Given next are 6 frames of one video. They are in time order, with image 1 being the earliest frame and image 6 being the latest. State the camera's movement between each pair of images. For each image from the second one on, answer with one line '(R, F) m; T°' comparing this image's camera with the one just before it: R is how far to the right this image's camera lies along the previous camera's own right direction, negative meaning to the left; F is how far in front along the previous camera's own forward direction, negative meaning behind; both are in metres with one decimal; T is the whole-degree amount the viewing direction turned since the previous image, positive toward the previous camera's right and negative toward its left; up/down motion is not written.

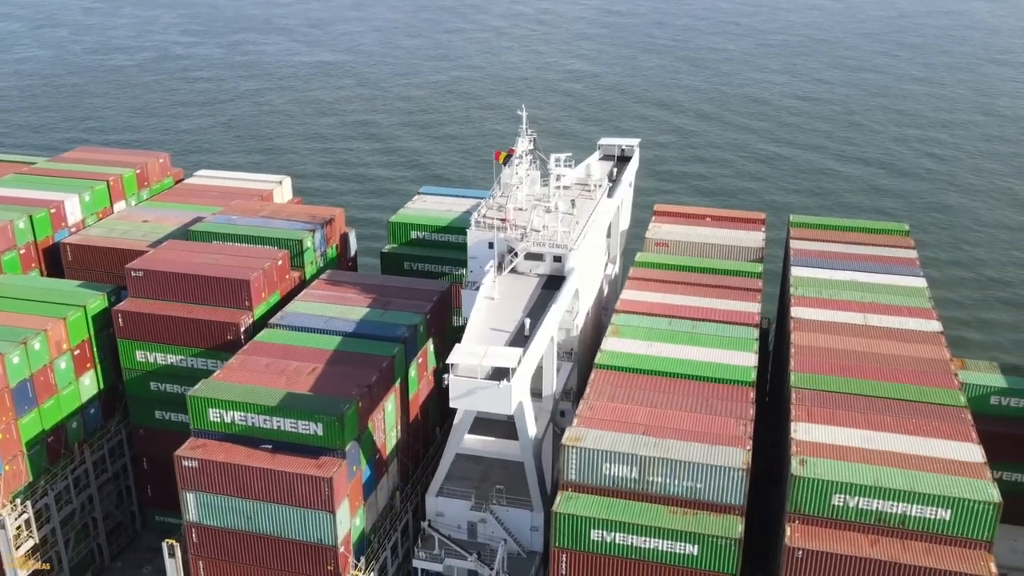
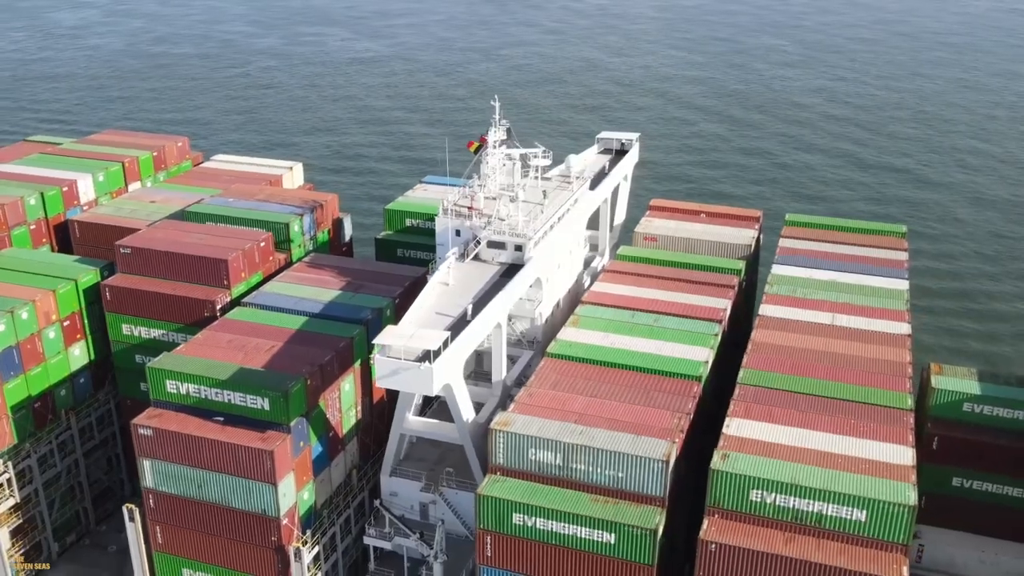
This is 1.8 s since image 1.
(+3.9, -0.3) m; -4°
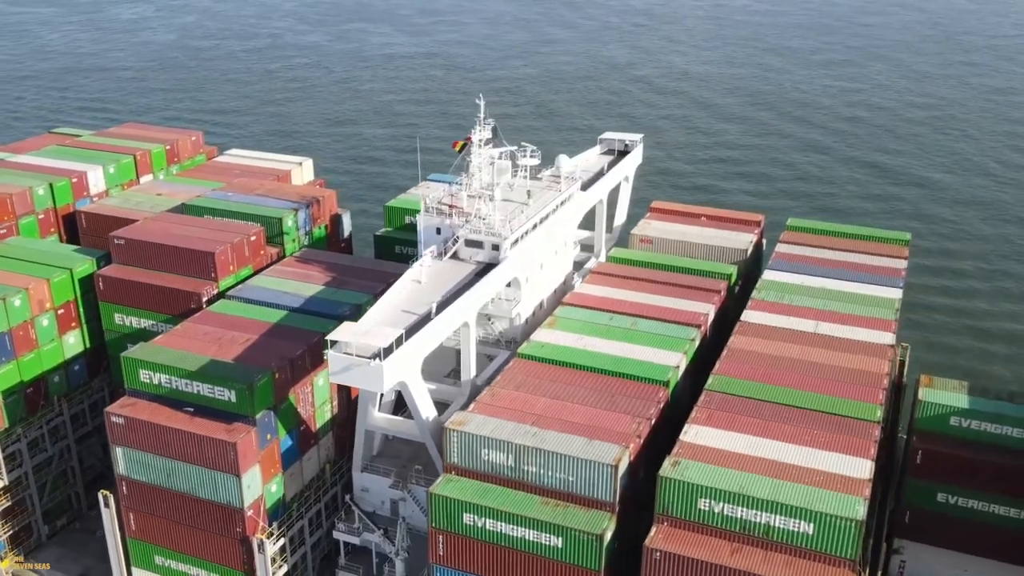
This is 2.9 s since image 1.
(+2.6, +0.2) m; -3°
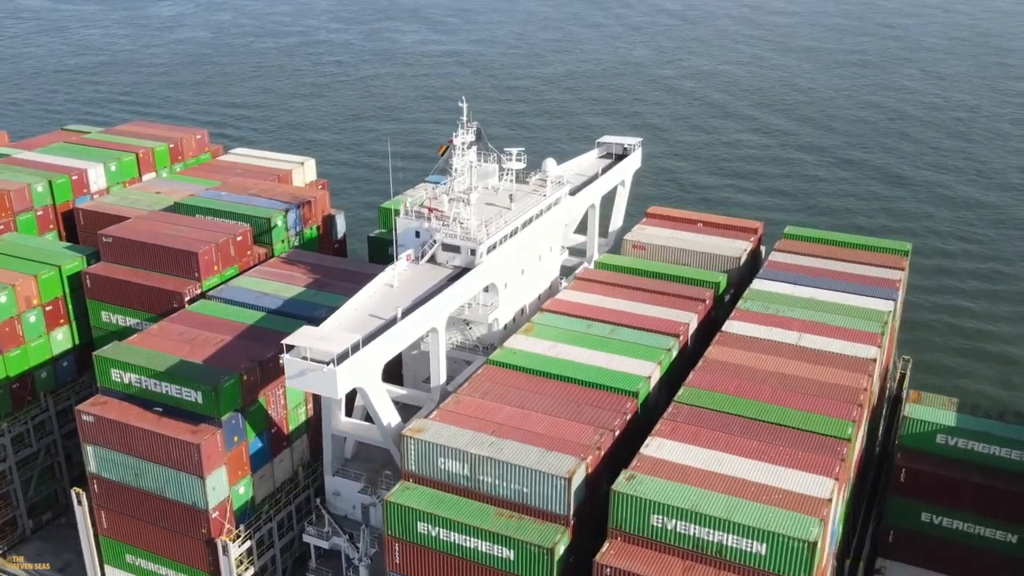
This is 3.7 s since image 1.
(+2.1, +0.5) m; -2°
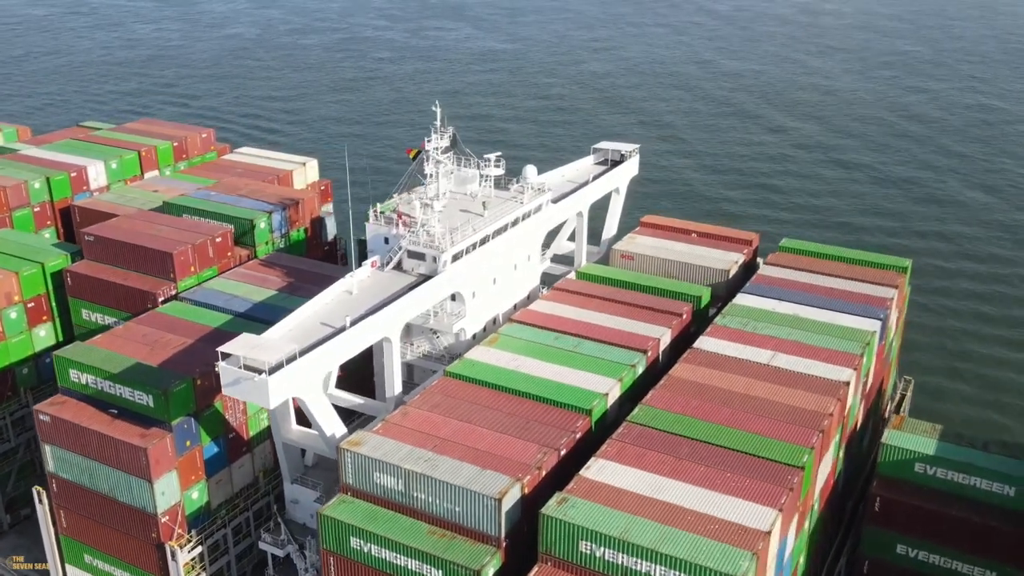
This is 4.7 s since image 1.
(+2.9, +0.8) m; -3°
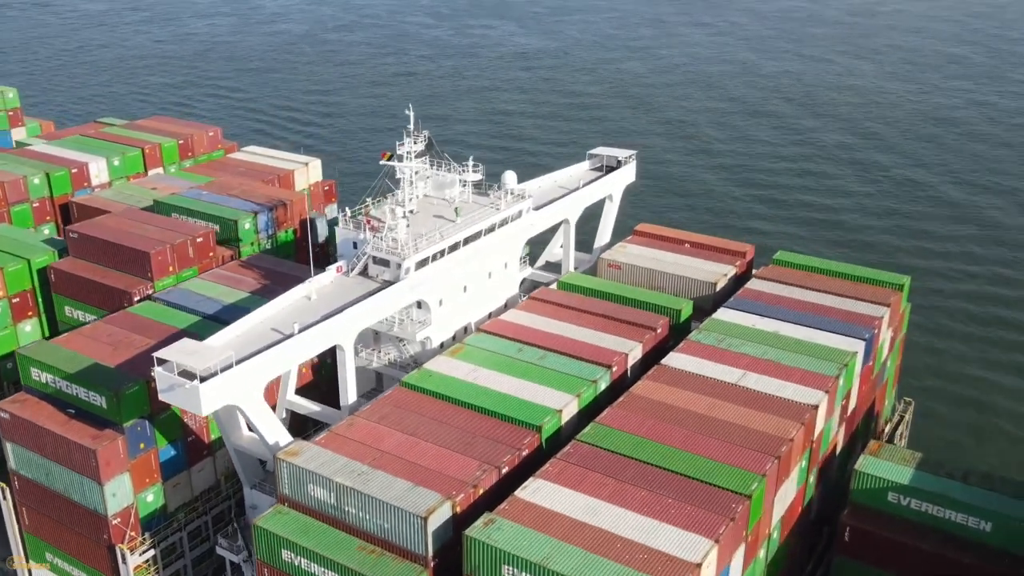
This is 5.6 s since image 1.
(+2.9, +0.8) m; -3°
